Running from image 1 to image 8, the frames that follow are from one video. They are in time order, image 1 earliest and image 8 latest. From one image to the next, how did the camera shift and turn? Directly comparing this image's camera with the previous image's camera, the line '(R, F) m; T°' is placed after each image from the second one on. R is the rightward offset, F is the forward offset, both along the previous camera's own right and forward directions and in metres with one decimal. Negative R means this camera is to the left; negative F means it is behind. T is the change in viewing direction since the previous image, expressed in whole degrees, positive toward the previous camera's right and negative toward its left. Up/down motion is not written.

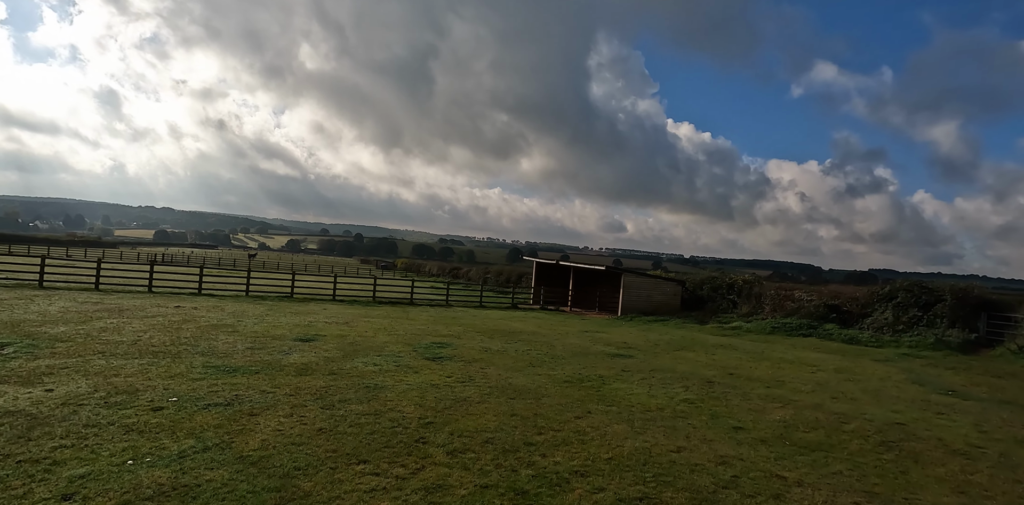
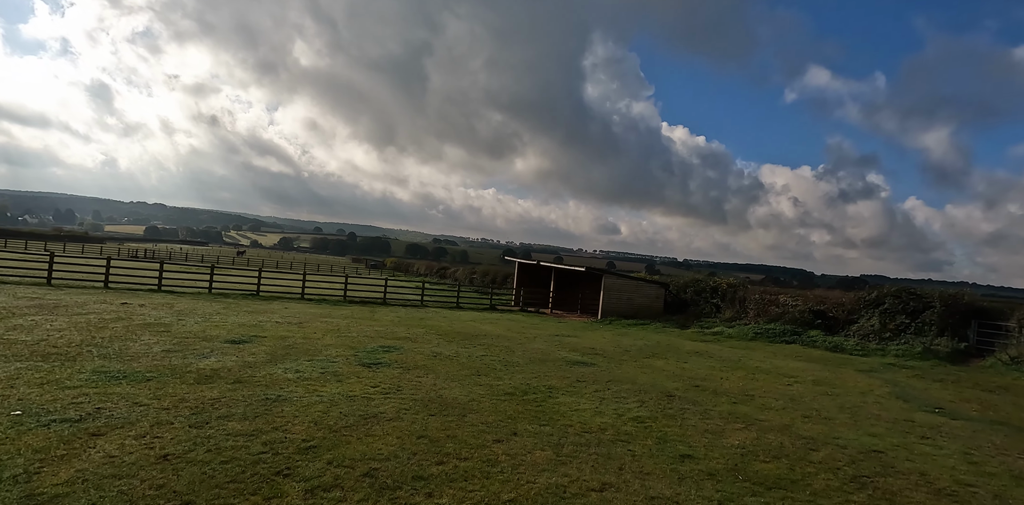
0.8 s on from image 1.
(+0.8, +1.0) m; +1°
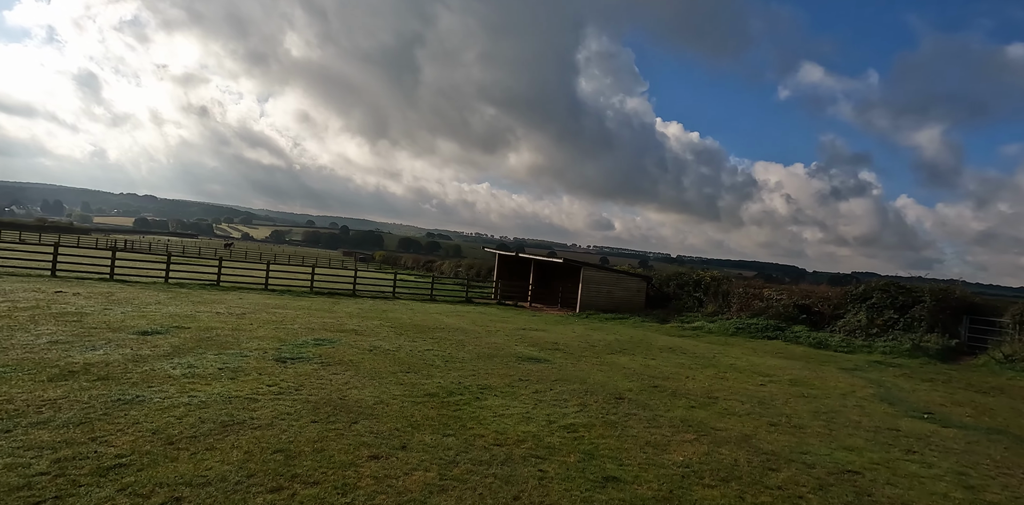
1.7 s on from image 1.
(+0.9, +1.2) m; +1°
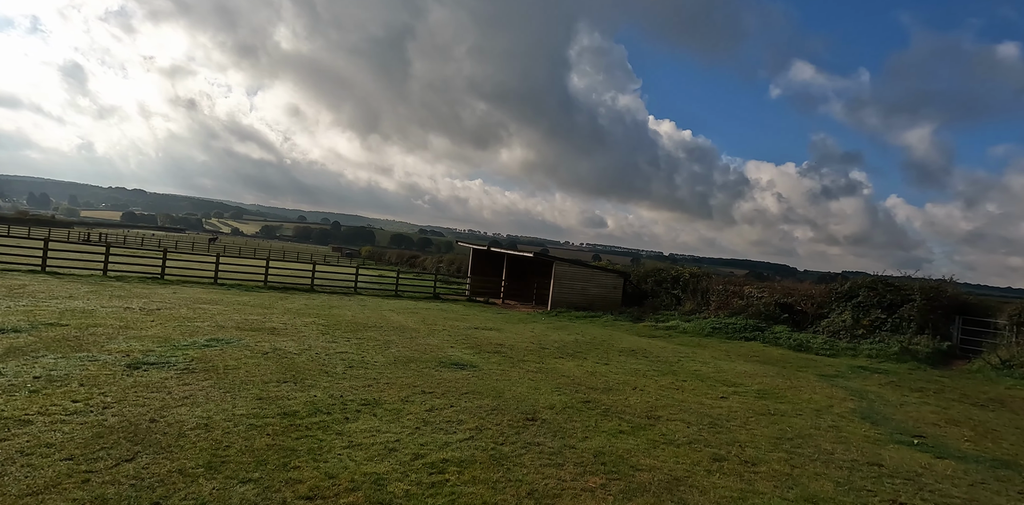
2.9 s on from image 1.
(+1.1, +1.5) m; +1°
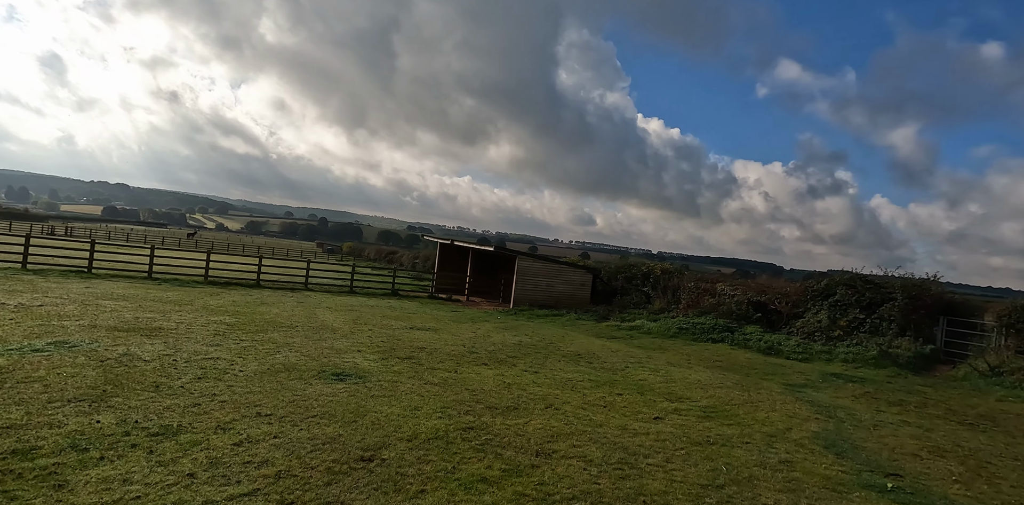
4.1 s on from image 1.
(+1.2, +1.5) m; +1°
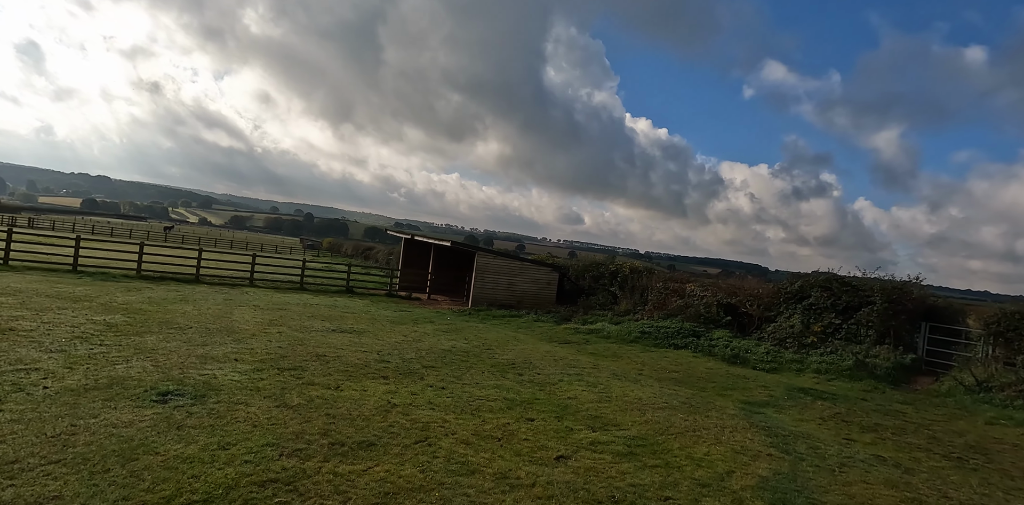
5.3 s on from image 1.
(+1.1, +1.4) m; +1°
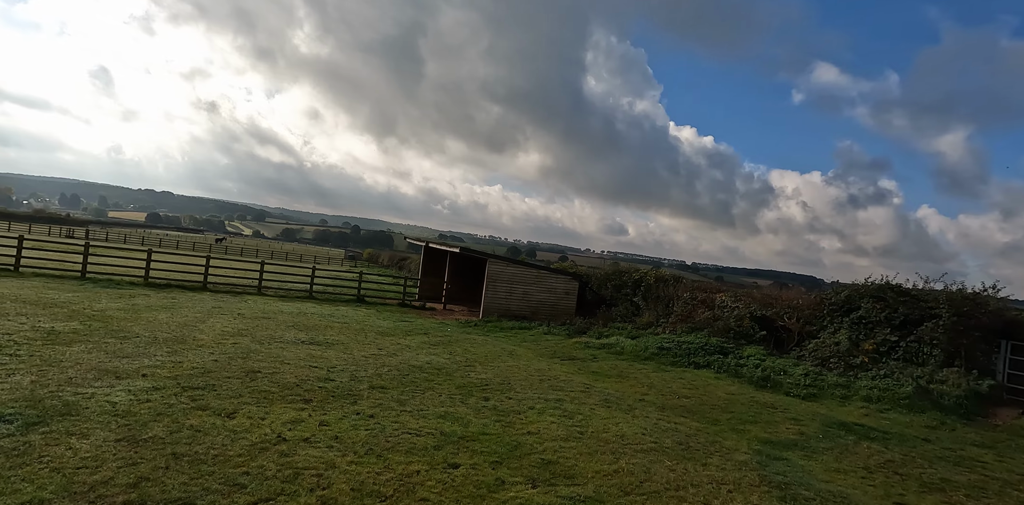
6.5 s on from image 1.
(+1.0, +1.5) m; -4°
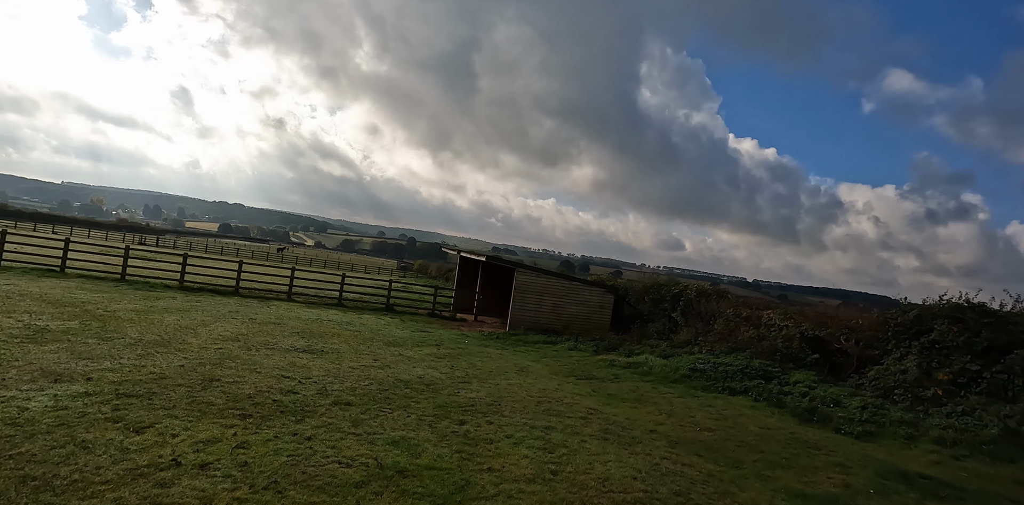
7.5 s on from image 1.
(+0.8, +1.0) m; -6°
